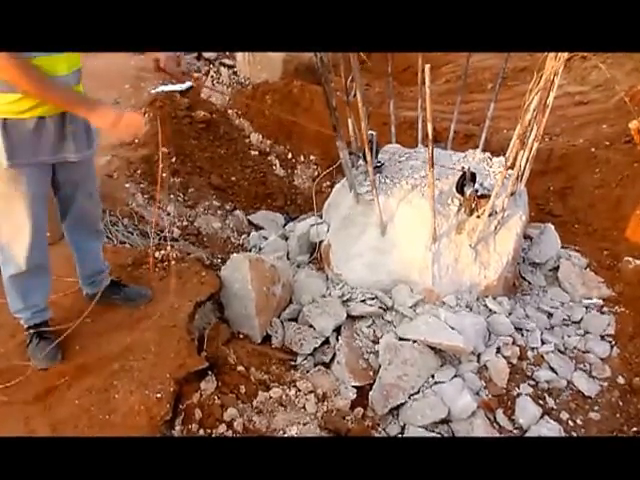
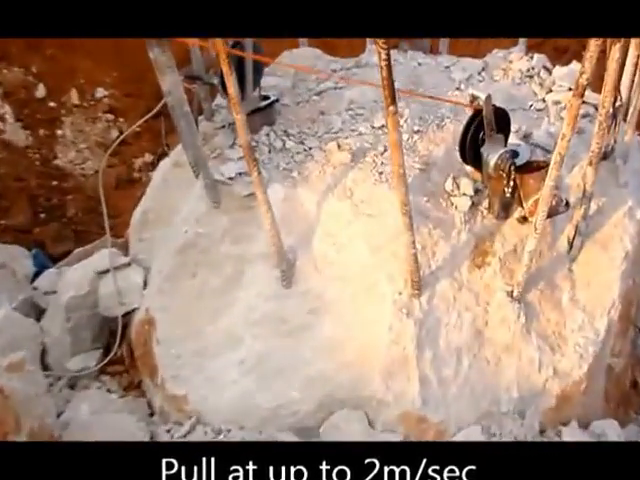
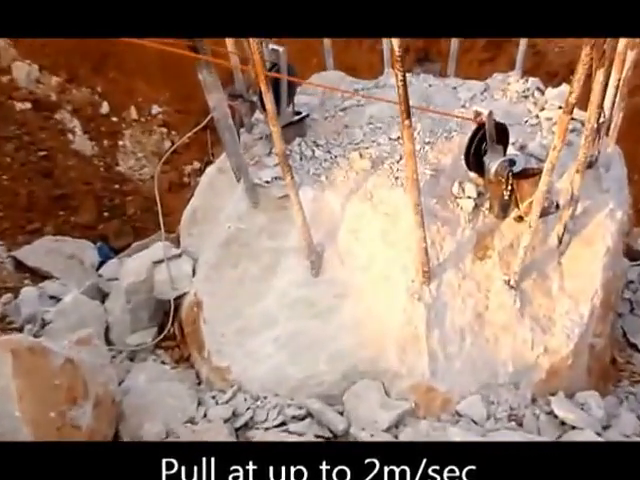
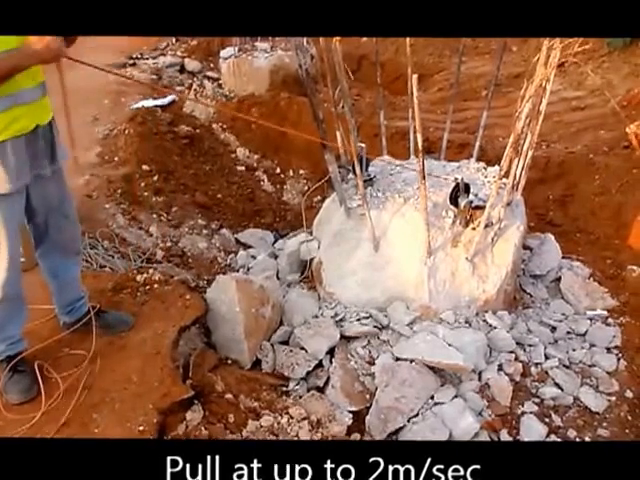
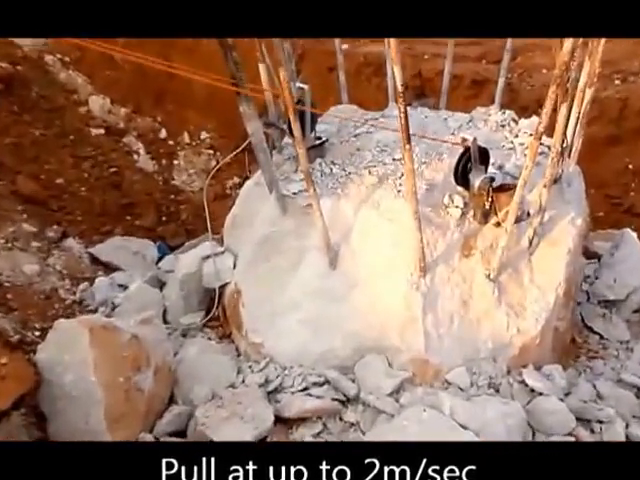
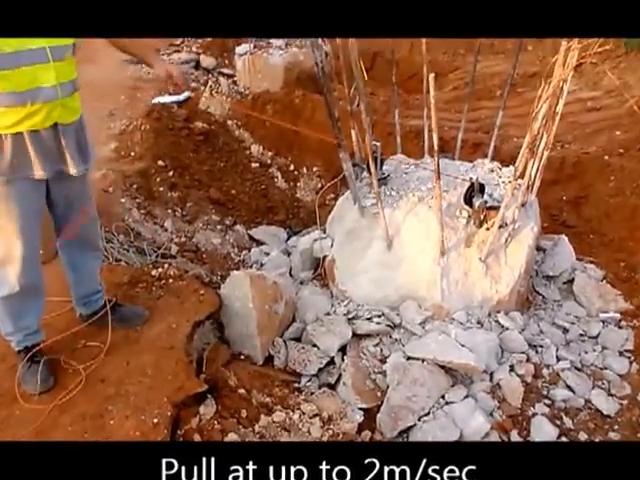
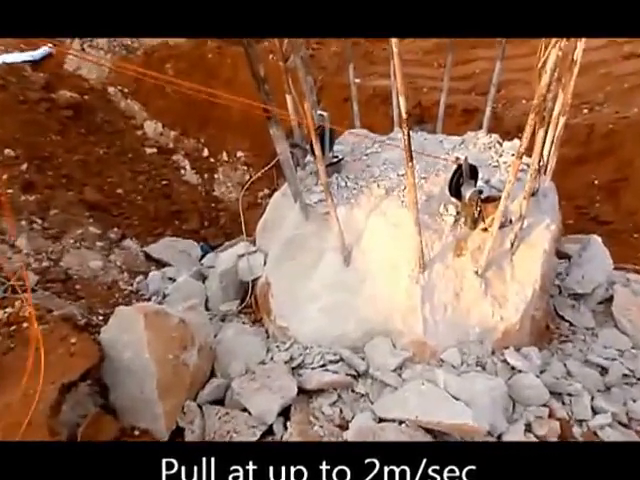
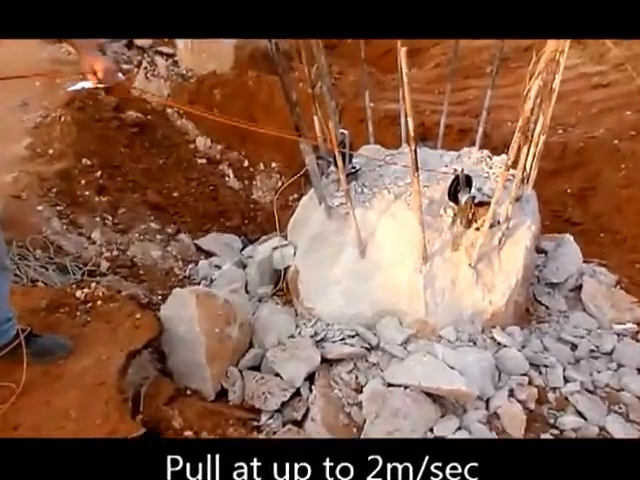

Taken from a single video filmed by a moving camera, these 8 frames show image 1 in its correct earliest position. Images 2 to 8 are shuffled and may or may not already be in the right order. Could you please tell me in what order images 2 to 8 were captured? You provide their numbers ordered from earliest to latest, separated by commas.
6, 4, 8, 7, 5, 3, 2
